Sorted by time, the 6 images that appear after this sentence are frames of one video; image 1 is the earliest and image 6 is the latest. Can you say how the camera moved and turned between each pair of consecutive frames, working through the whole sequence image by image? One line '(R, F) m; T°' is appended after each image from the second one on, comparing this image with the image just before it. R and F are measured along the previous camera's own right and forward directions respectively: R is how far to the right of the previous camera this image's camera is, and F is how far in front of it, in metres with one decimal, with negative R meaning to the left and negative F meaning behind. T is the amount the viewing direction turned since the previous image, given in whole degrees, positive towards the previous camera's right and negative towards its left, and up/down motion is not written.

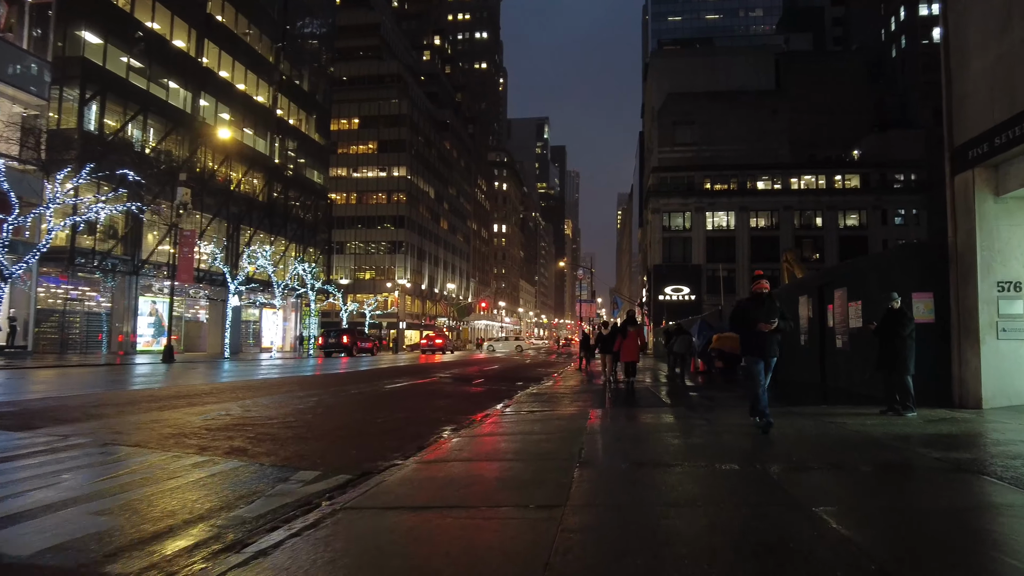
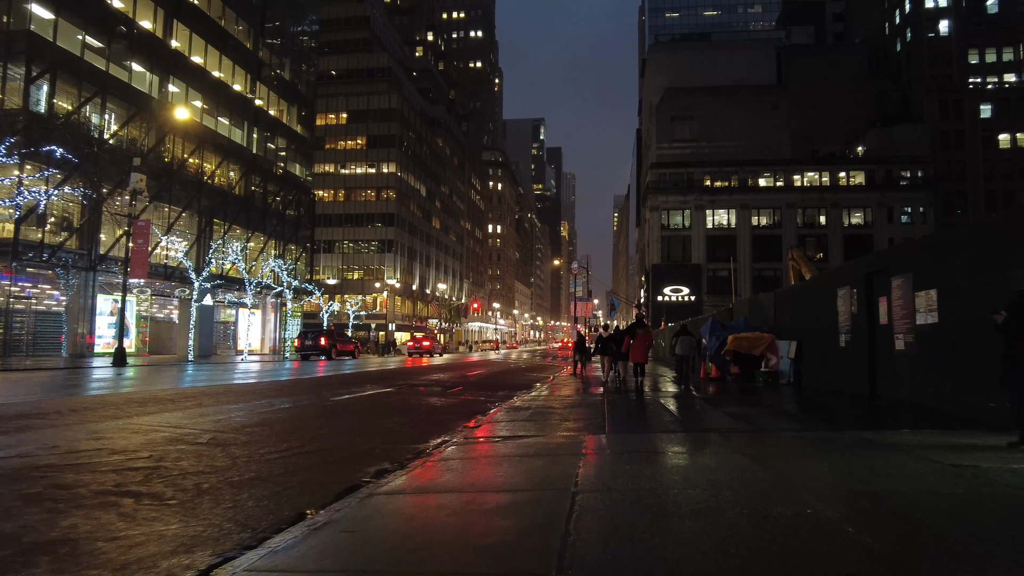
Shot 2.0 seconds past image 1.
(+0.4, +2.9) m; 0°
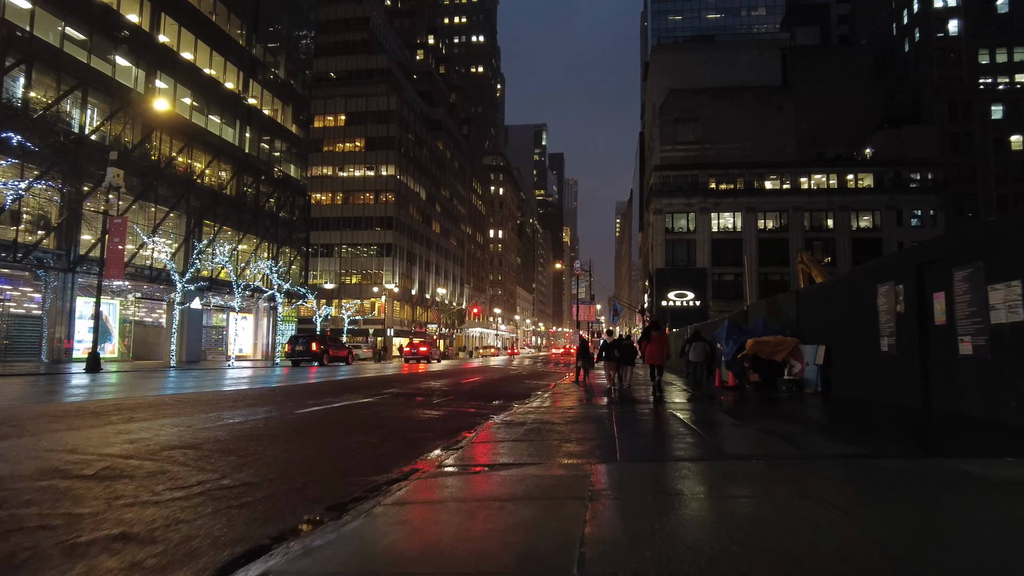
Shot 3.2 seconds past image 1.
(+0.1, +1.7) m; 0°
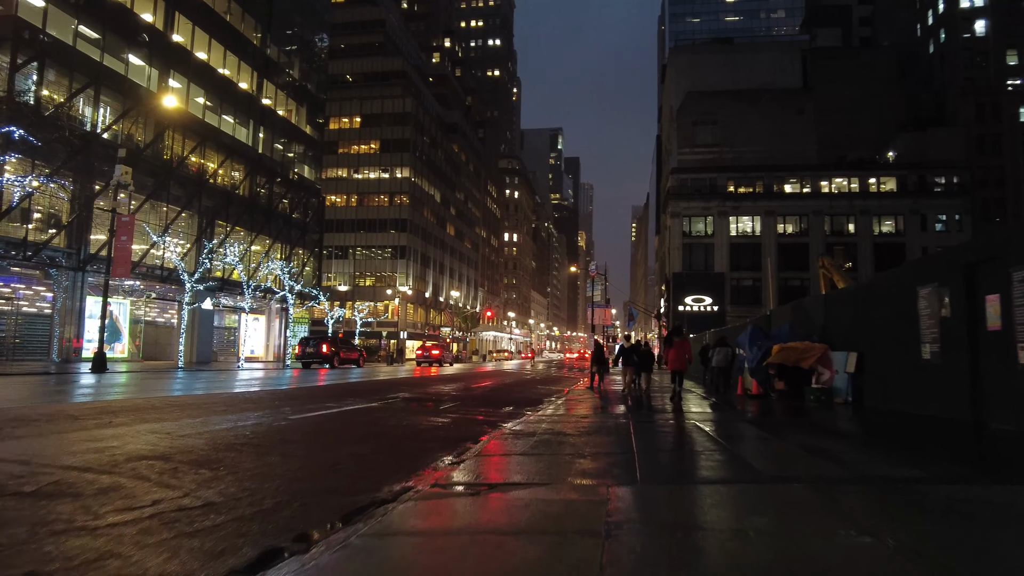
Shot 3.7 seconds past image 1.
(+0.1, +0.8) m; -1°
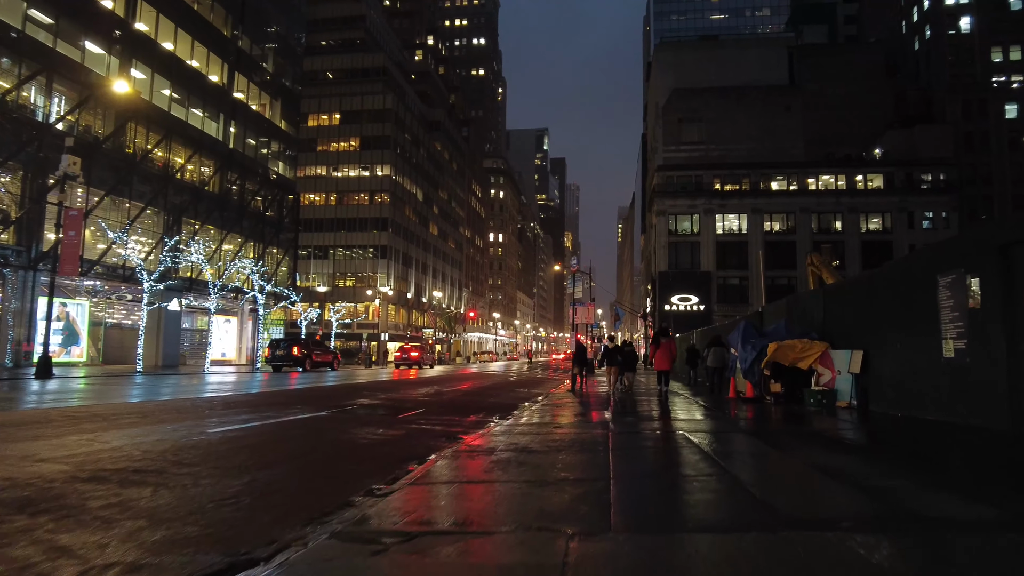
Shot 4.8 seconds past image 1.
(+0.4, +1.5) m; +1°
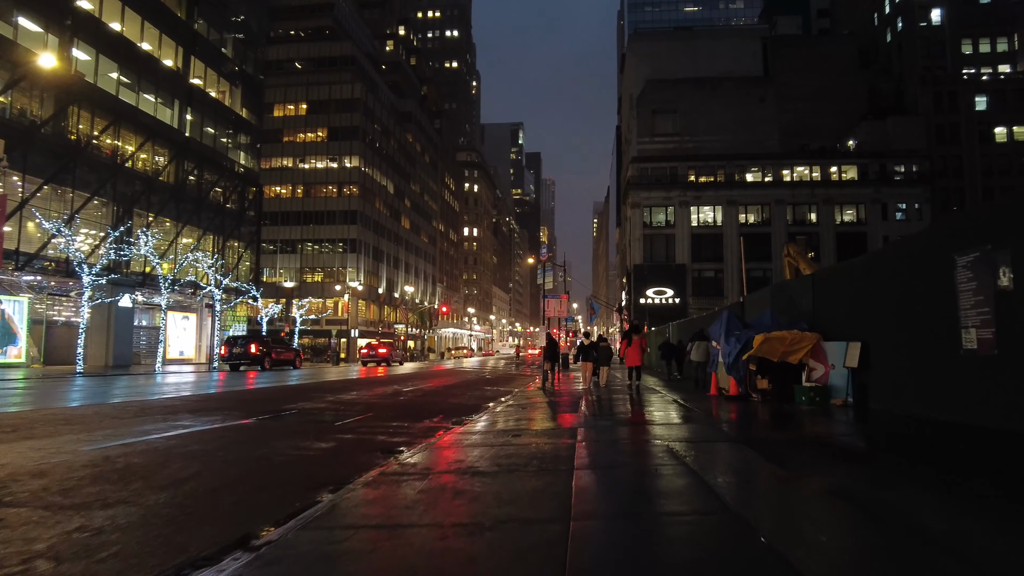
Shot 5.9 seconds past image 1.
(+0.3, +1.6) m; +2°
